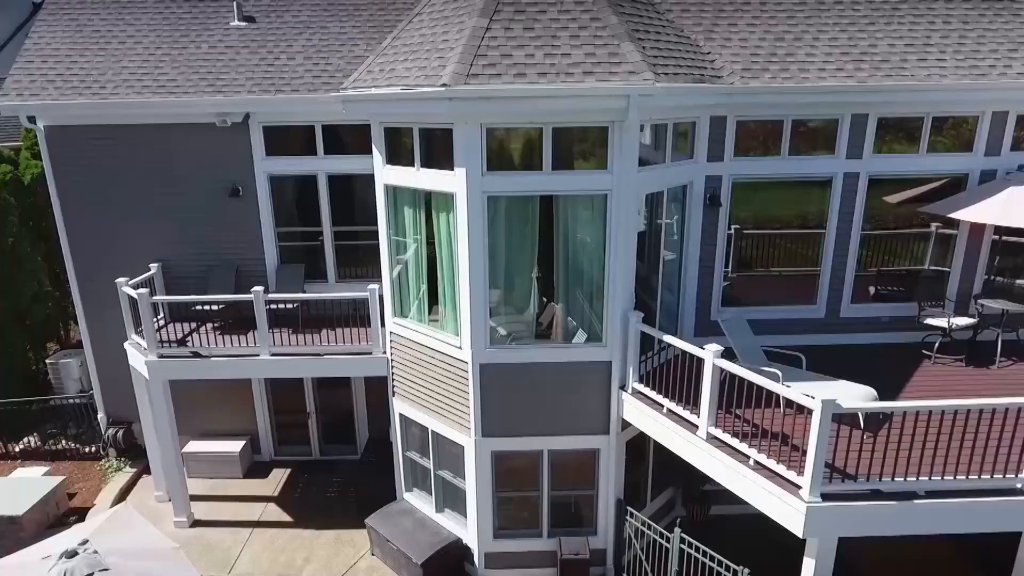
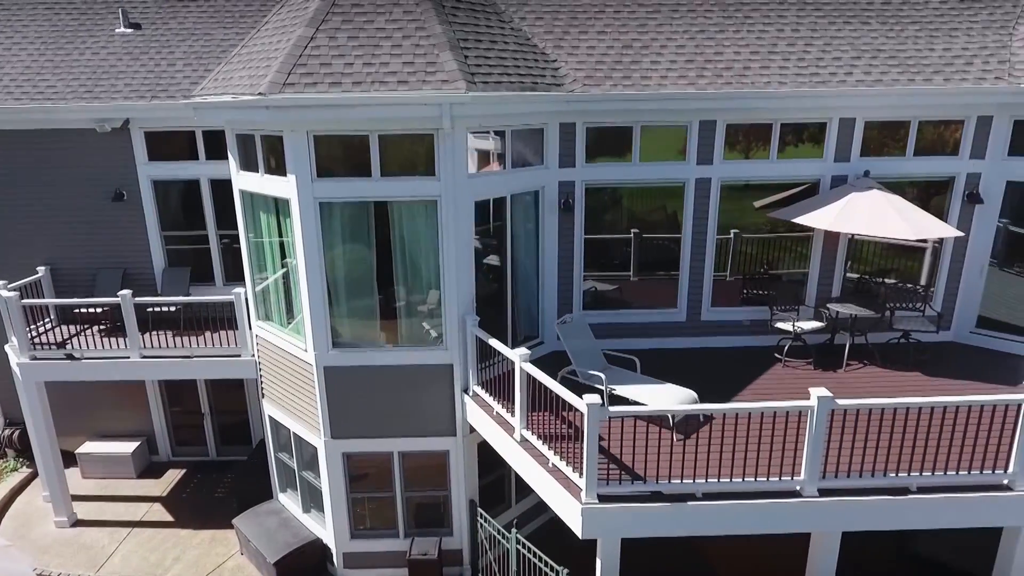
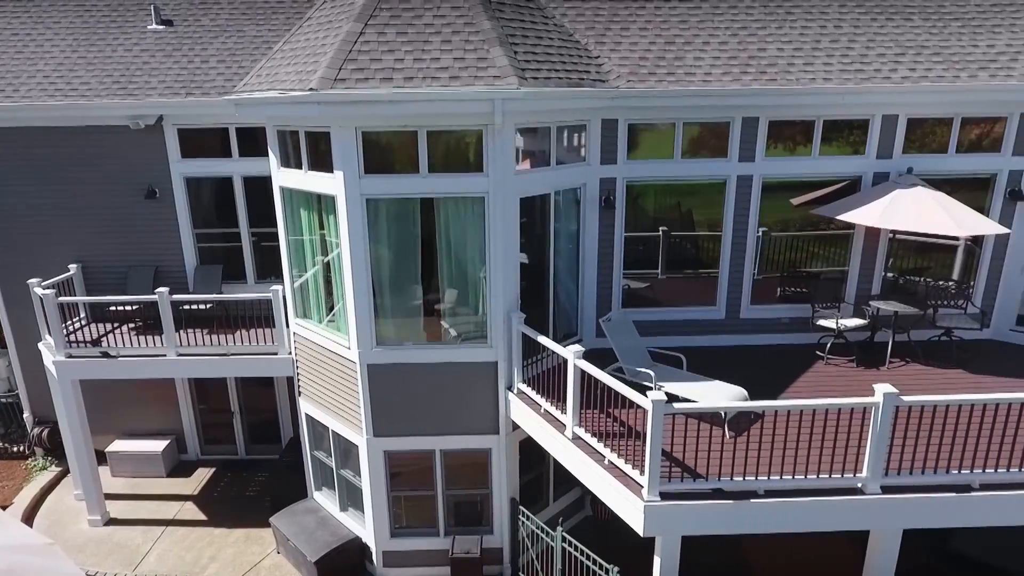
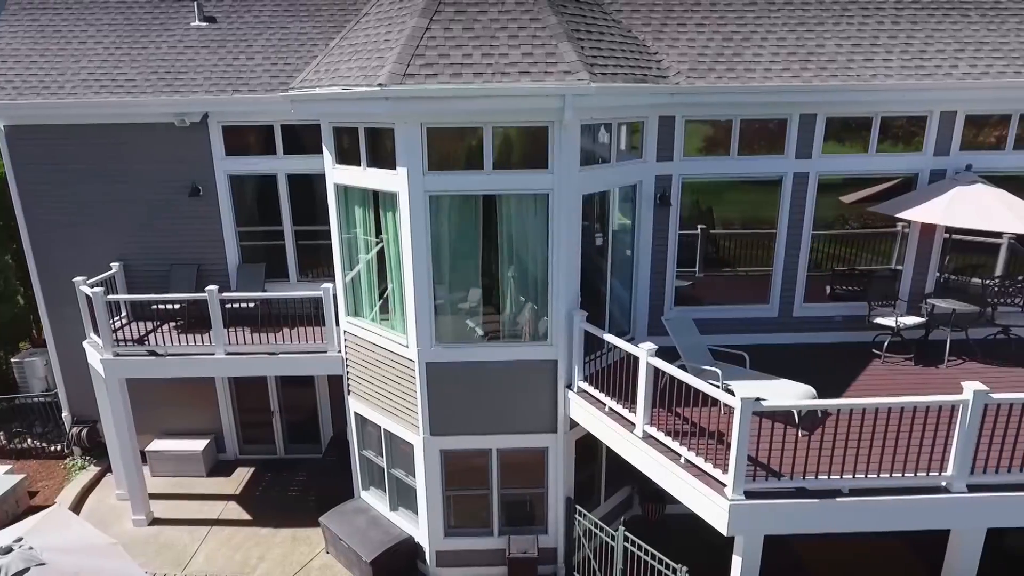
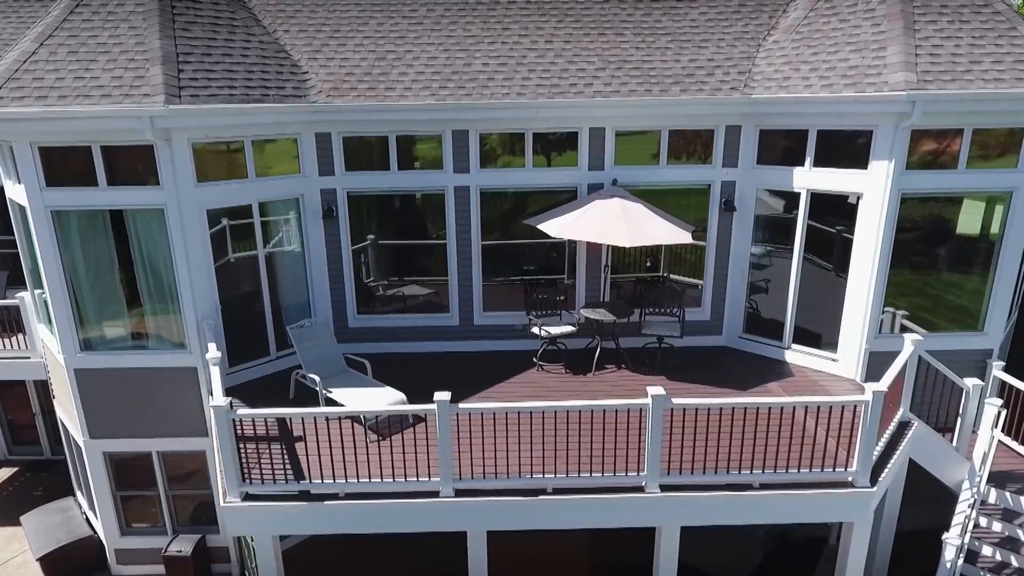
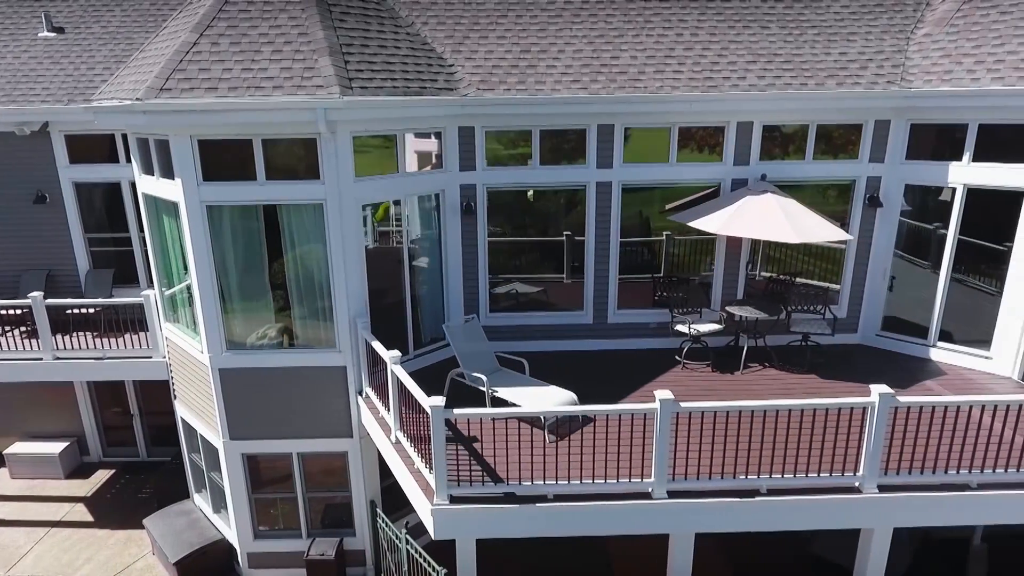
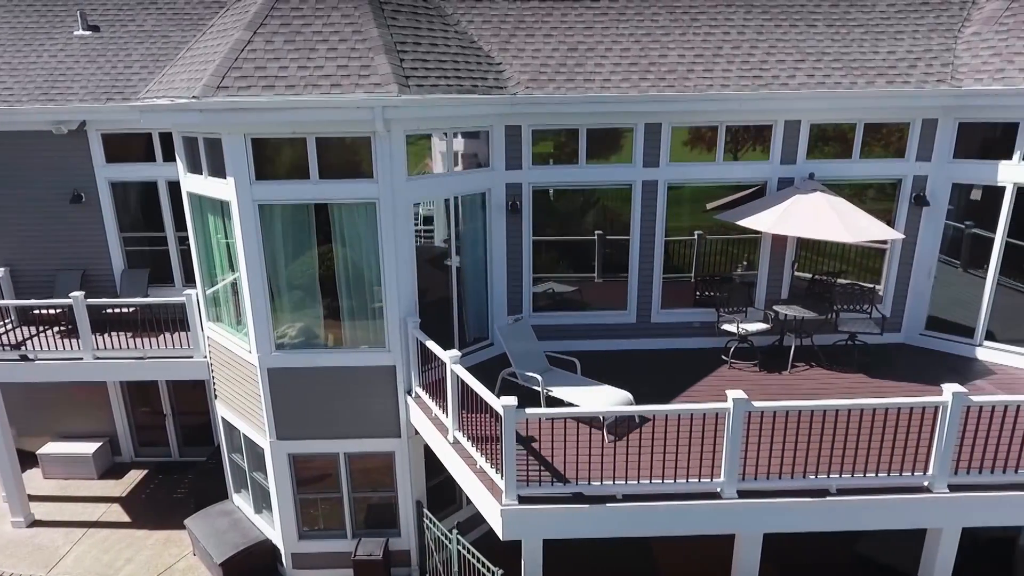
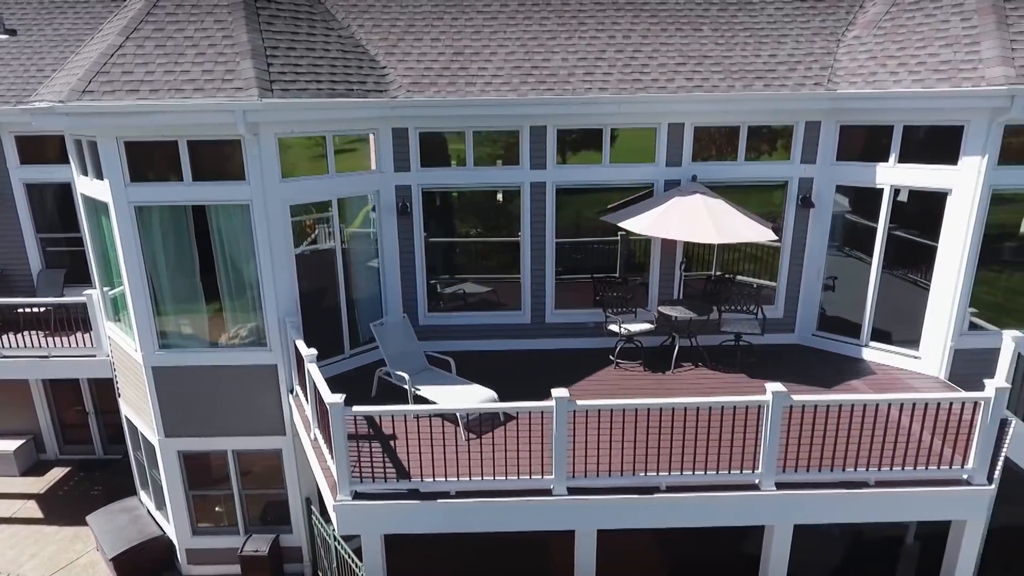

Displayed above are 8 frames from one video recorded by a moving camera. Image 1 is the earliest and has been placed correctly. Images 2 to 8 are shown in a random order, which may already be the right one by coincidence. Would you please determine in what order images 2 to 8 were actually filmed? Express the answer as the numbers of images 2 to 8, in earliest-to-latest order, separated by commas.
4, 3, 2, 7, 6, 8, 5
